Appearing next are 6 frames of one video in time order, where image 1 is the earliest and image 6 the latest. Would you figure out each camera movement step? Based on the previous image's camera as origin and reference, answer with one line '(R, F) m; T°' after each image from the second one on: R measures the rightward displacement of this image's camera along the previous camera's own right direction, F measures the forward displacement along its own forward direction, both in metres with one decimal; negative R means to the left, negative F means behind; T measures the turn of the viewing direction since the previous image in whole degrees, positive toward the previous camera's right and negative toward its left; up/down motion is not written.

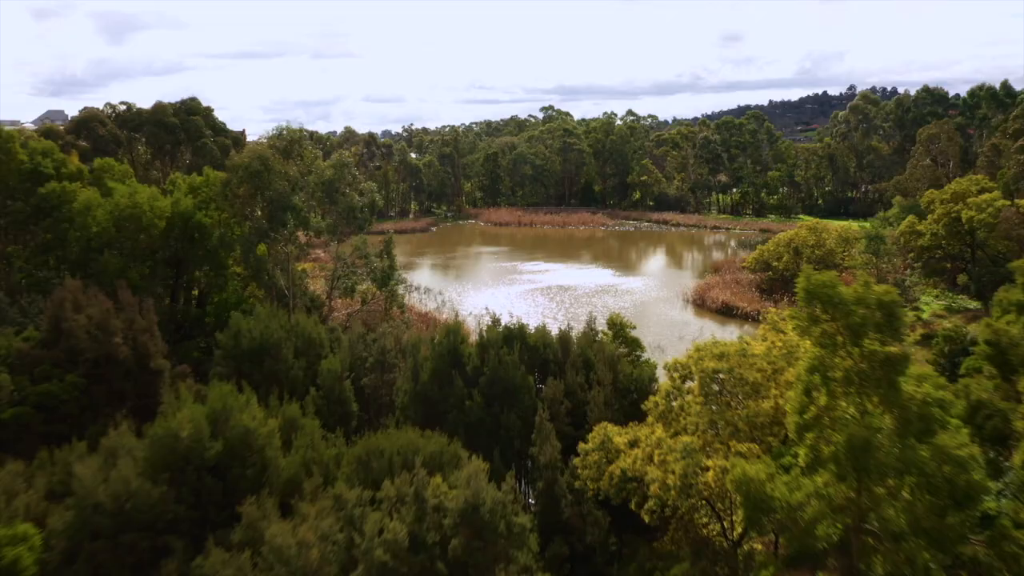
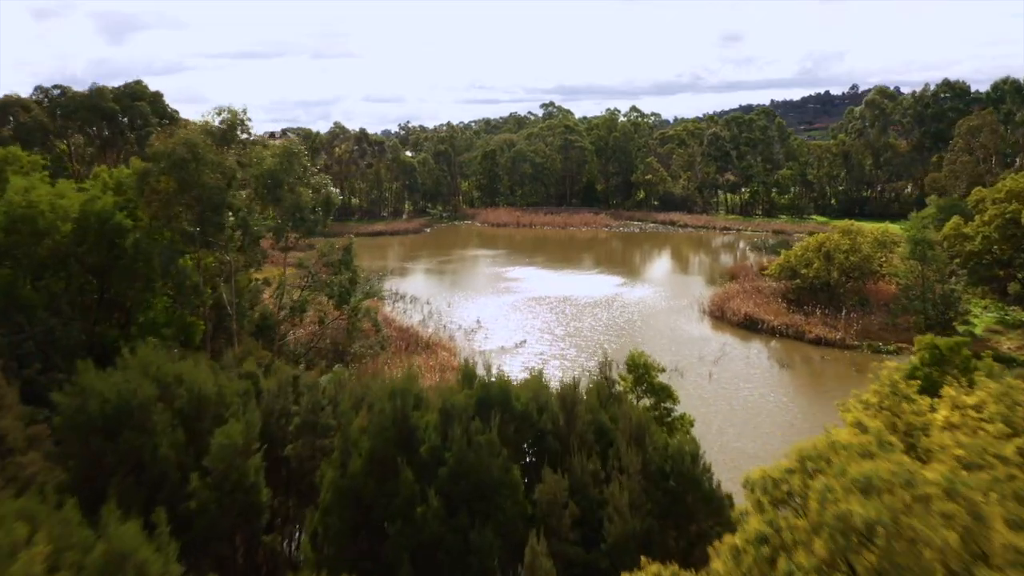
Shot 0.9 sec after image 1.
(+0.2, +3.2) m; 0°
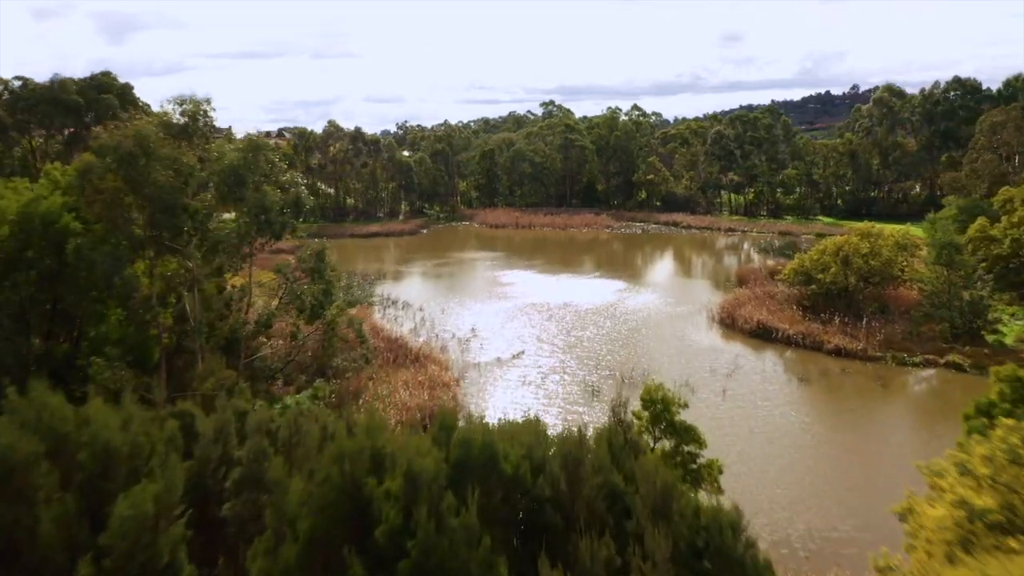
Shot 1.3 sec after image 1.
(+0.1, +1.5) m; 0°
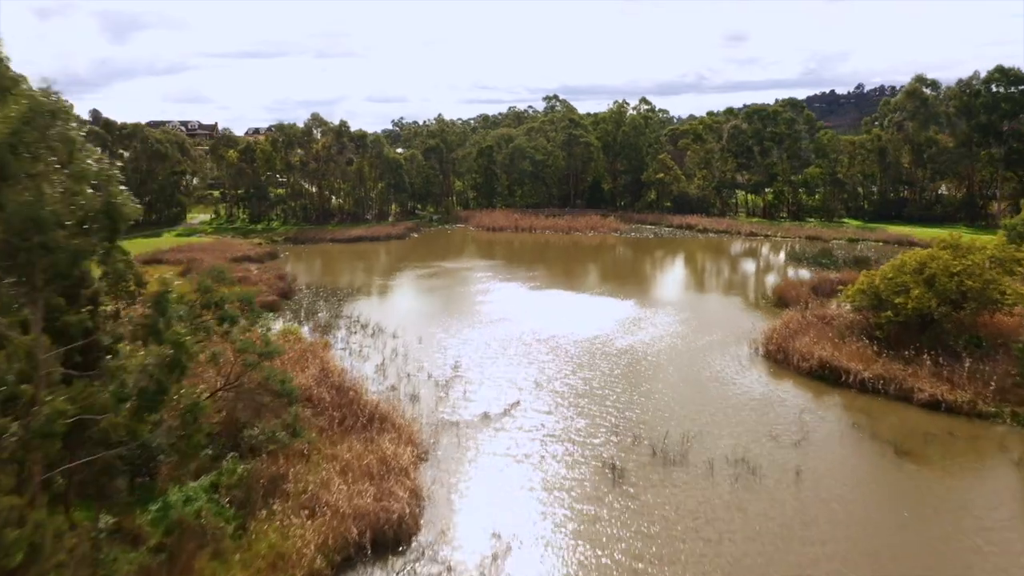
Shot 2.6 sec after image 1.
(+0.2, +5.1) m; 0°
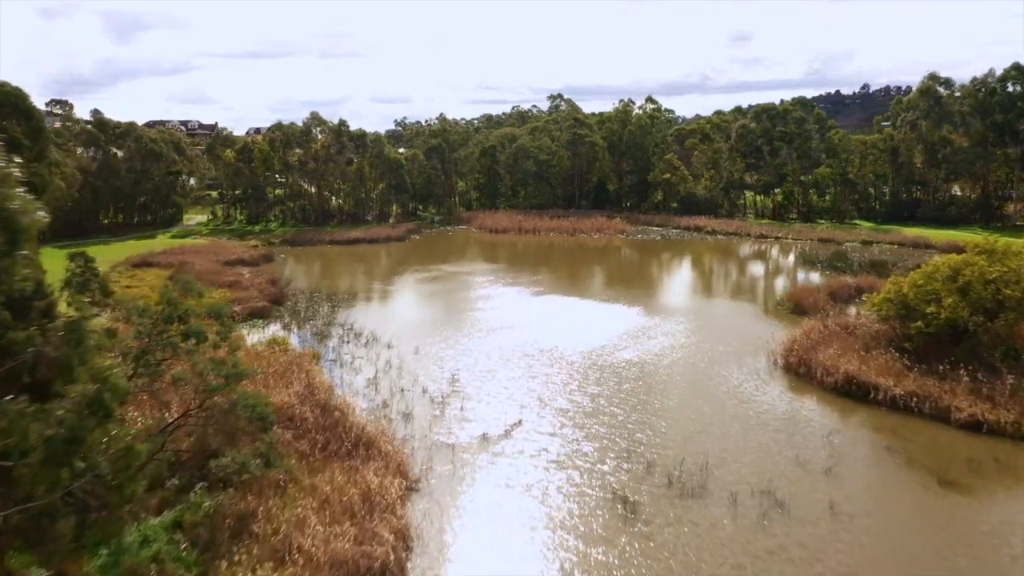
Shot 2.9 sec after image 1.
(+0.1, +1.3) m; 0°
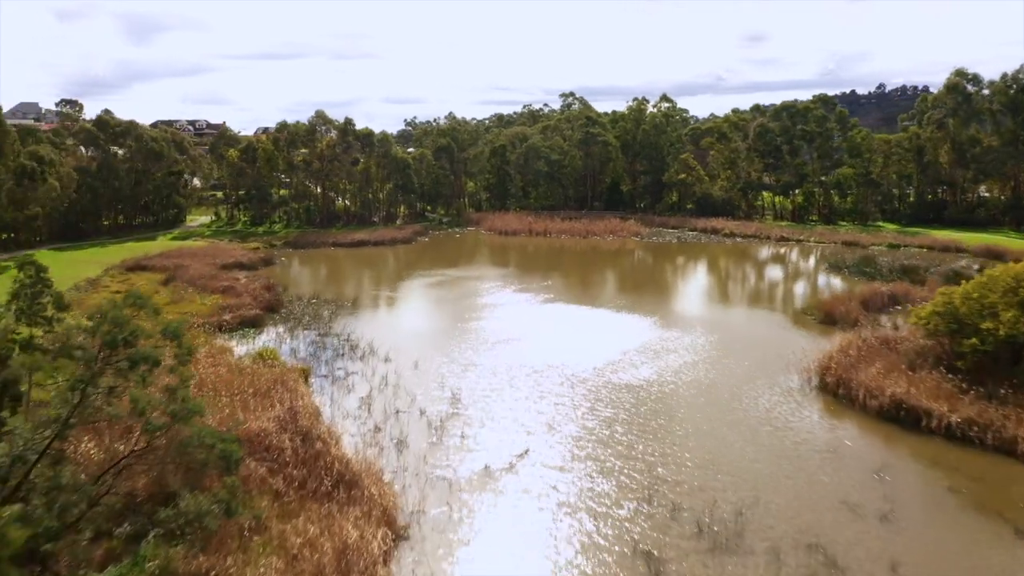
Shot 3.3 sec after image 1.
(+0.1, +1.7) m; -1°
